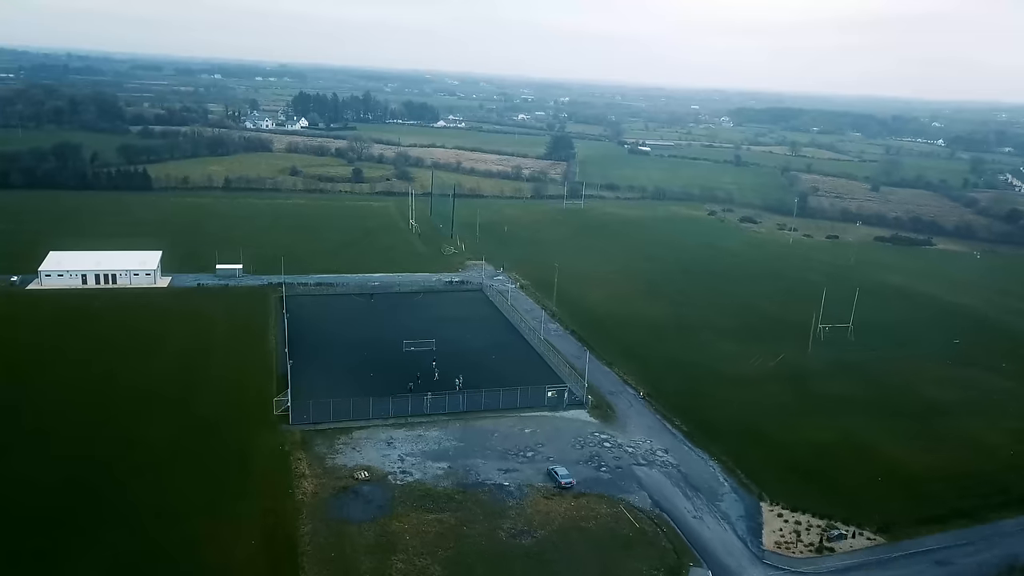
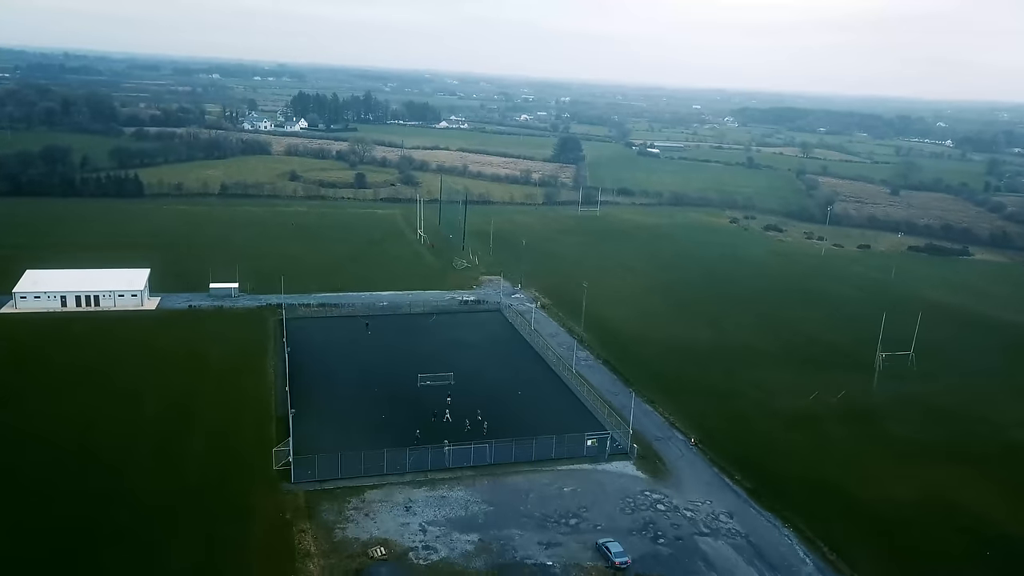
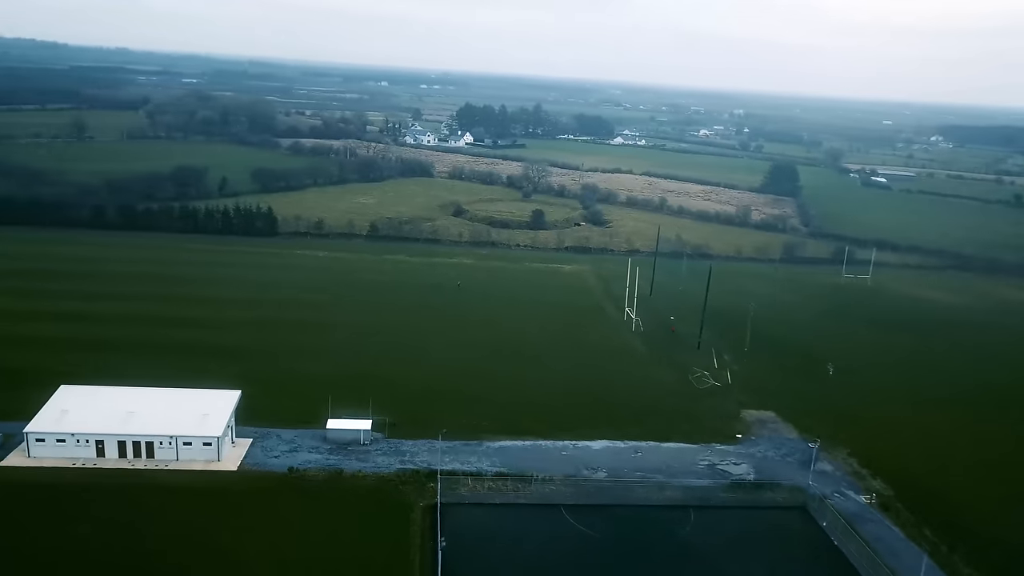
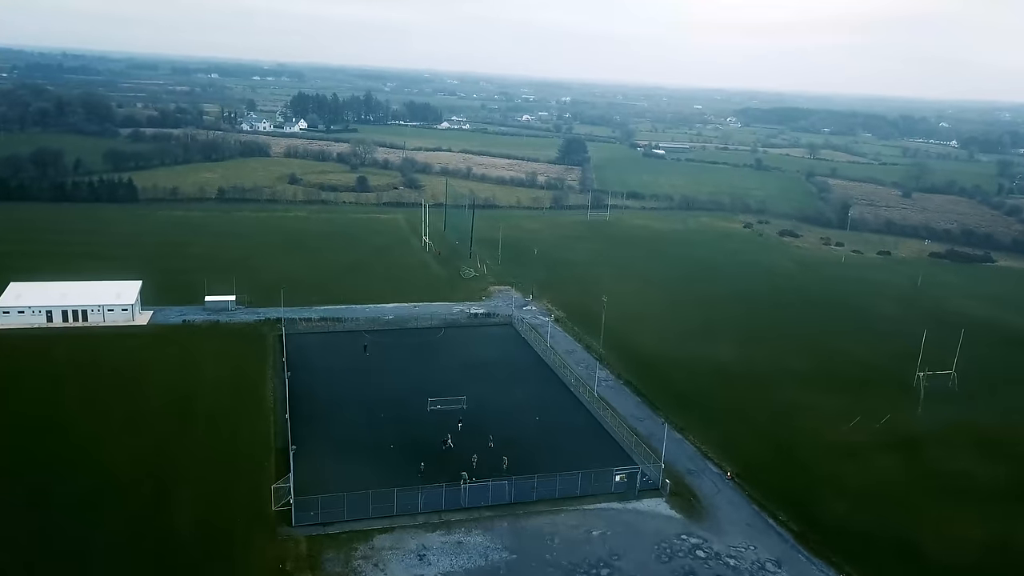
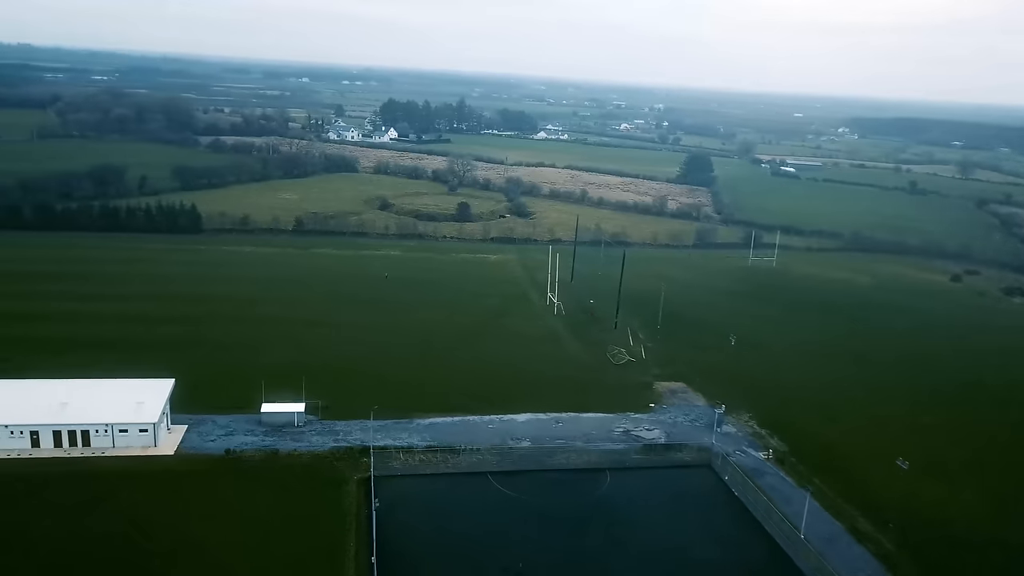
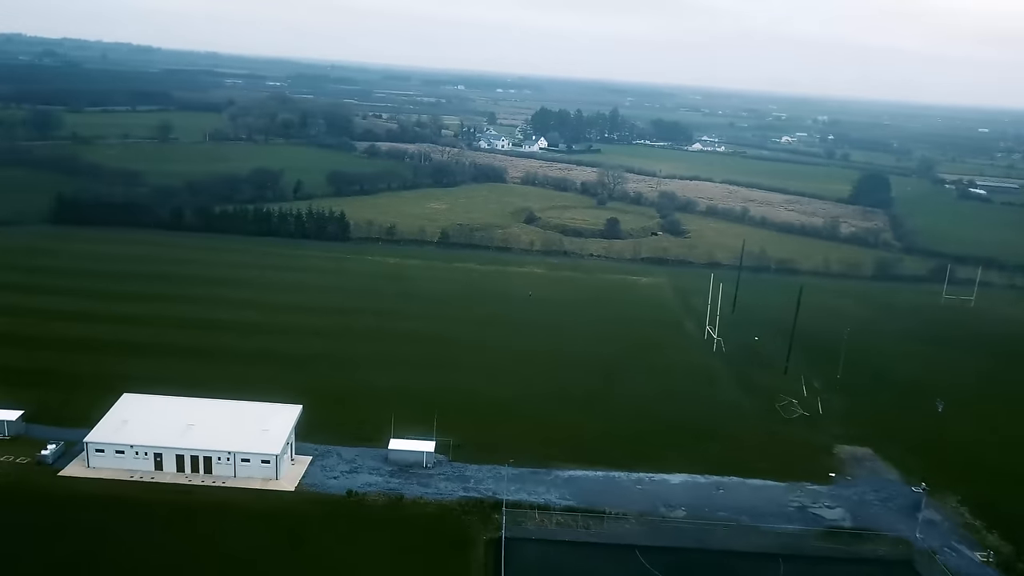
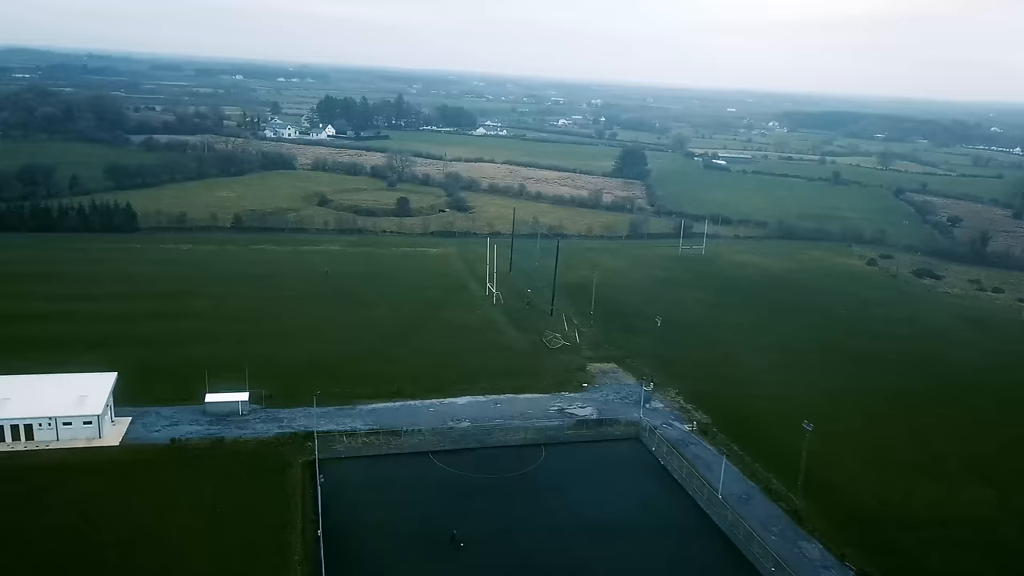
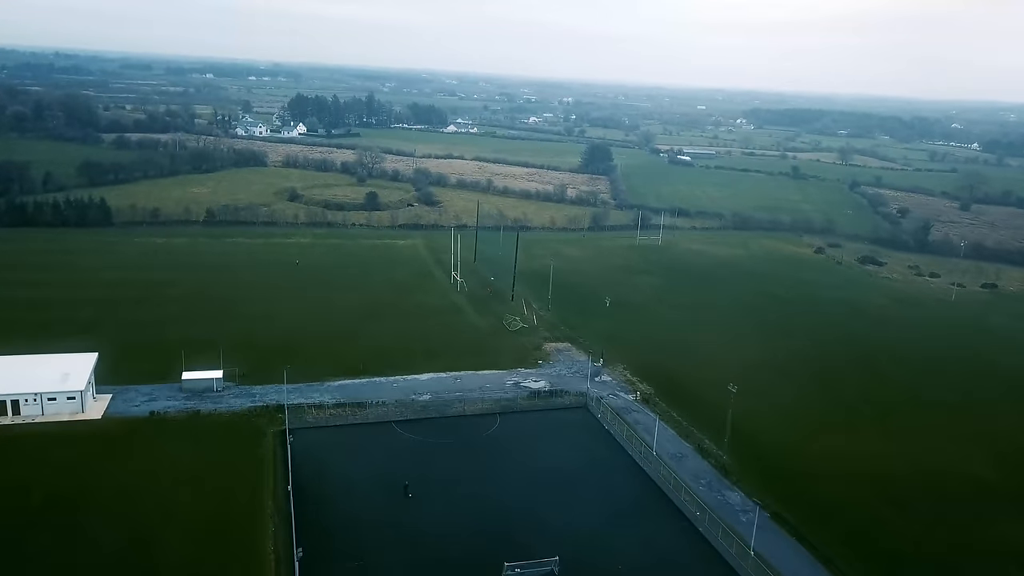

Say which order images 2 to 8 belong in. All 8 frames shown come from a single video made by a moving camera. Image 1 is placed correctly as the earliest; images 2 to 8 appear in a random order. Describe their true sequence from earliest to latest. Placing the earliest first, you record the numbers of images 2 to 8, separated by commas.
2, 4, 8, 7, 5, 3, 6
